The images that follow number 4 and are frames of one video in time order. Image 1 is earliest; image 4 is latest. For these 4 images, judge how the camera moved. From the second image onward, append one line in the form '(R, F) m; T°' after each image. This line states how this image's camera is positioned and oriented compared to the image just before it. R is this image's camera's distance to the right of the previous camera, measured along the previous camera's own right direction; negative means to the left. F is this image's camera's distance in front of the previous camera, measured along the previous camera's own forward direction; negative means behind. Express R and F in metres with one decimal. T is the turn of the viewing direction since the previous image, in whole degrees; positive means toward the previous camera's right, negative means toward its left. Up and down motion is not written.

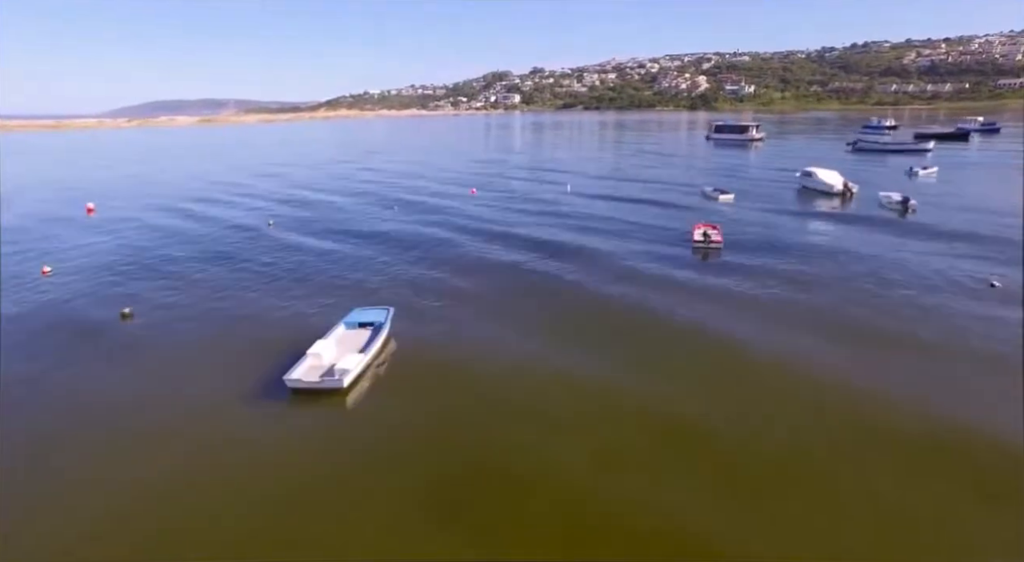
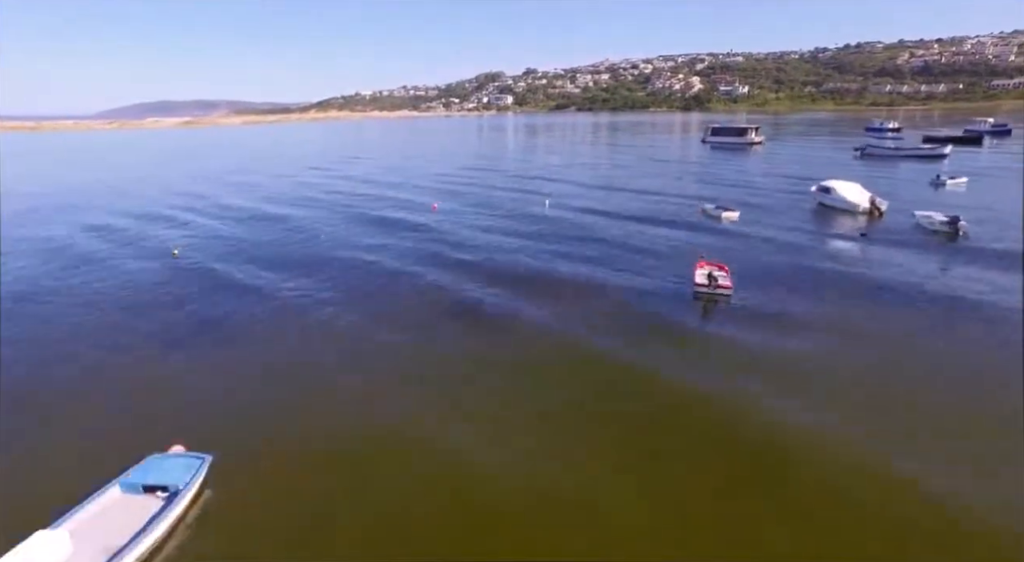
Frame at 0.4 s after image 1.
(+0.3, +0.6) m; 0°
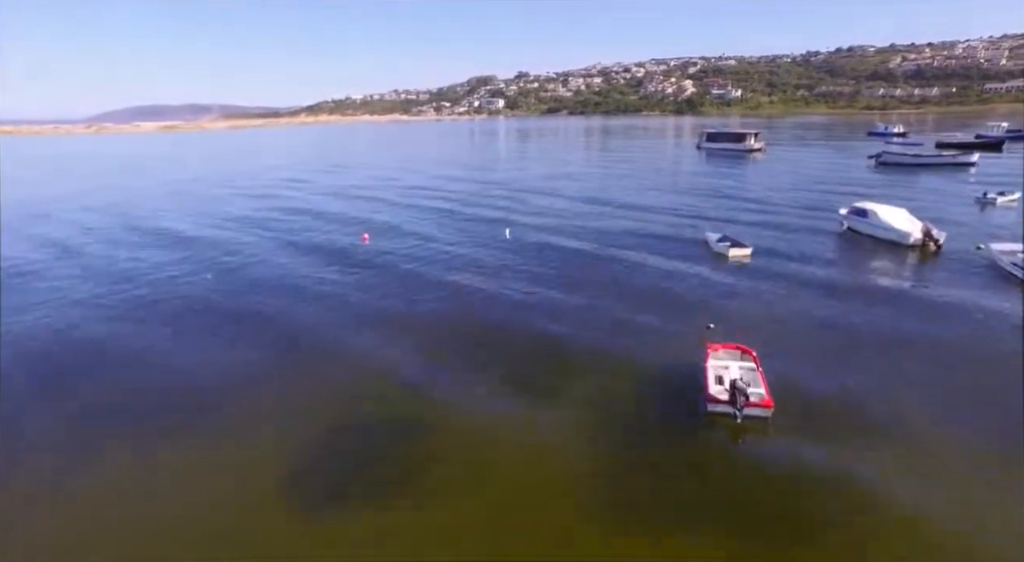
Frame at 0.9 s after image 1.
(+0.3, +0.9) m; +1°
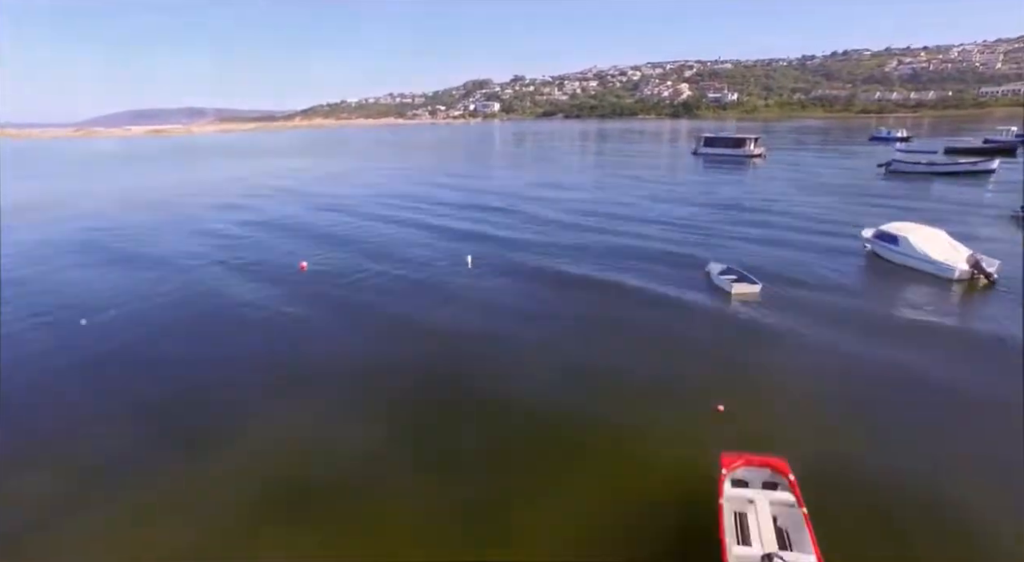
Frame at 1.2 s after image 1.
(-0.2, -0.7) m; 0°
